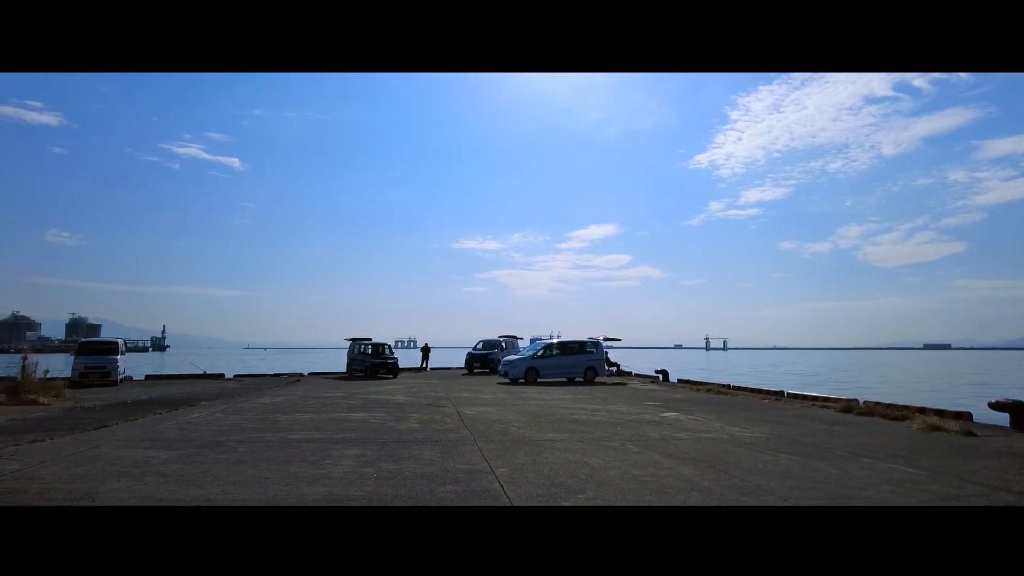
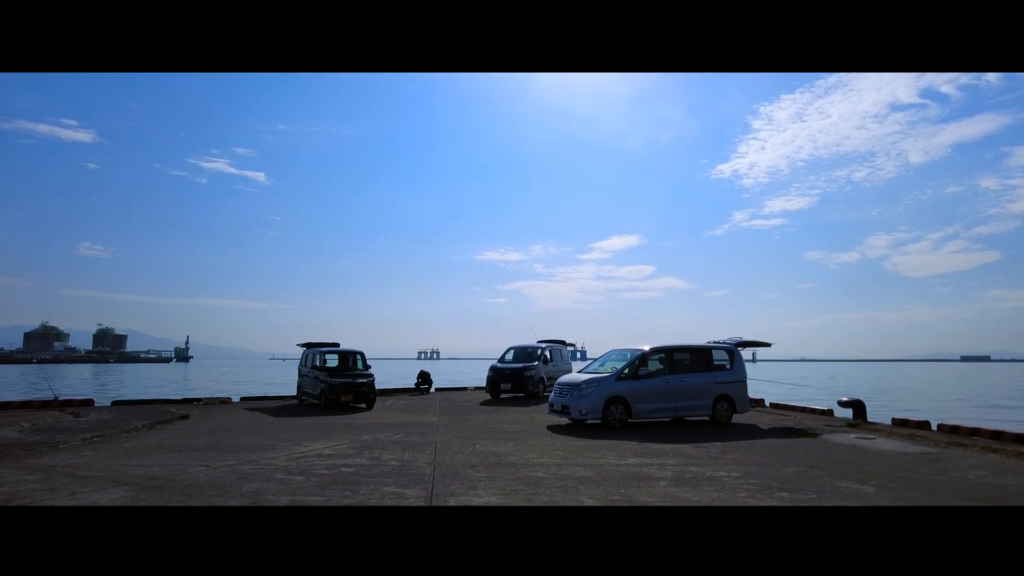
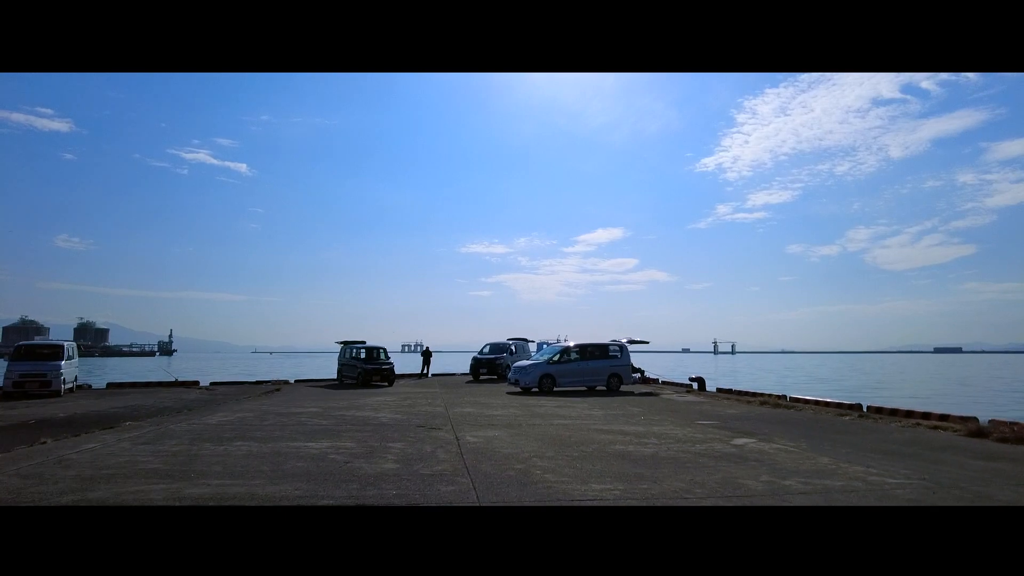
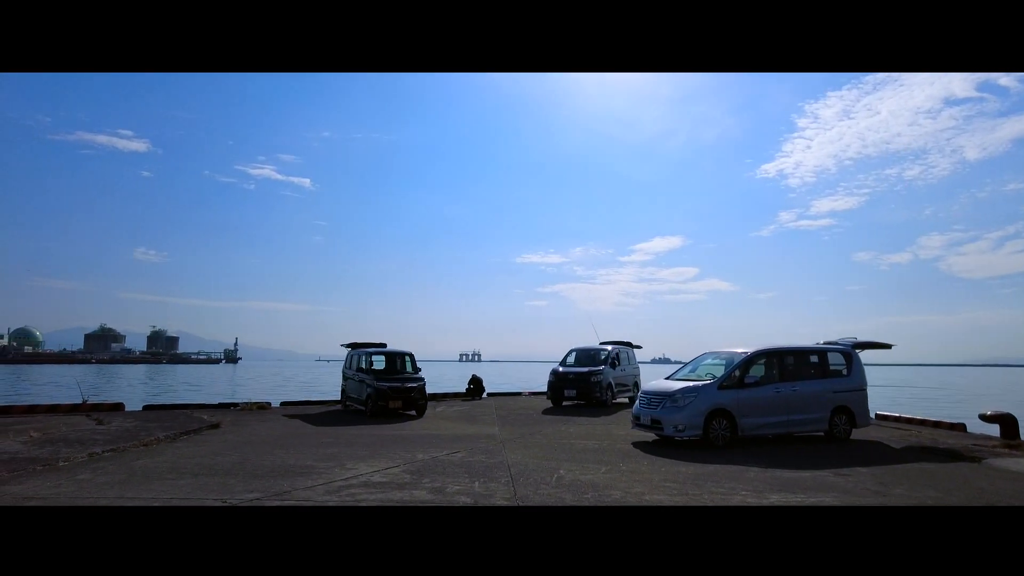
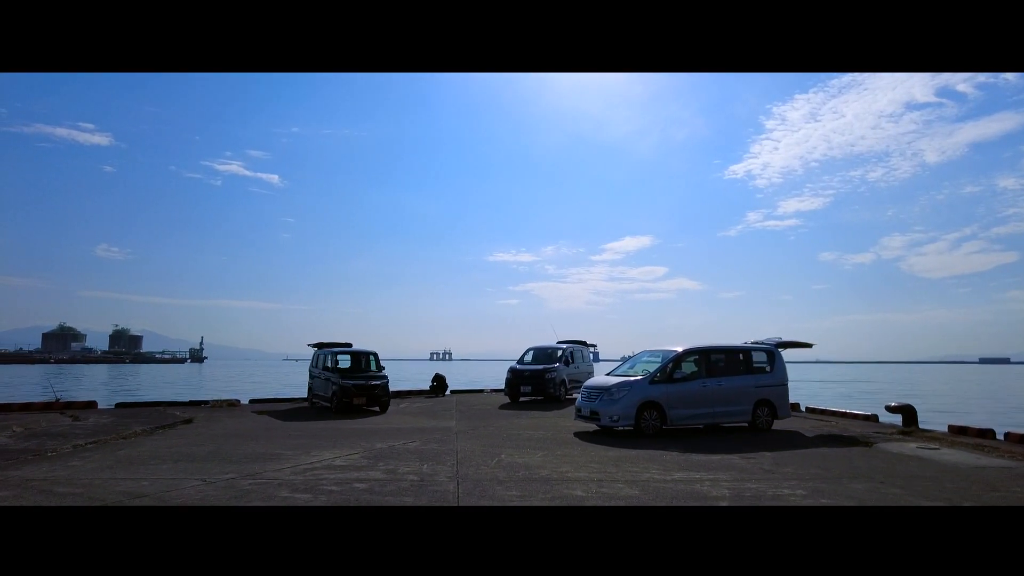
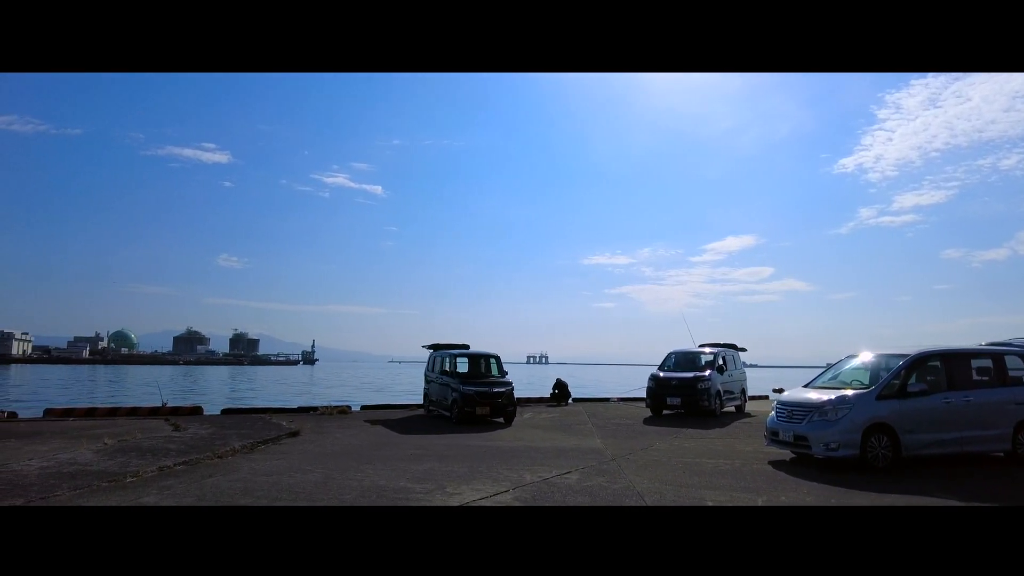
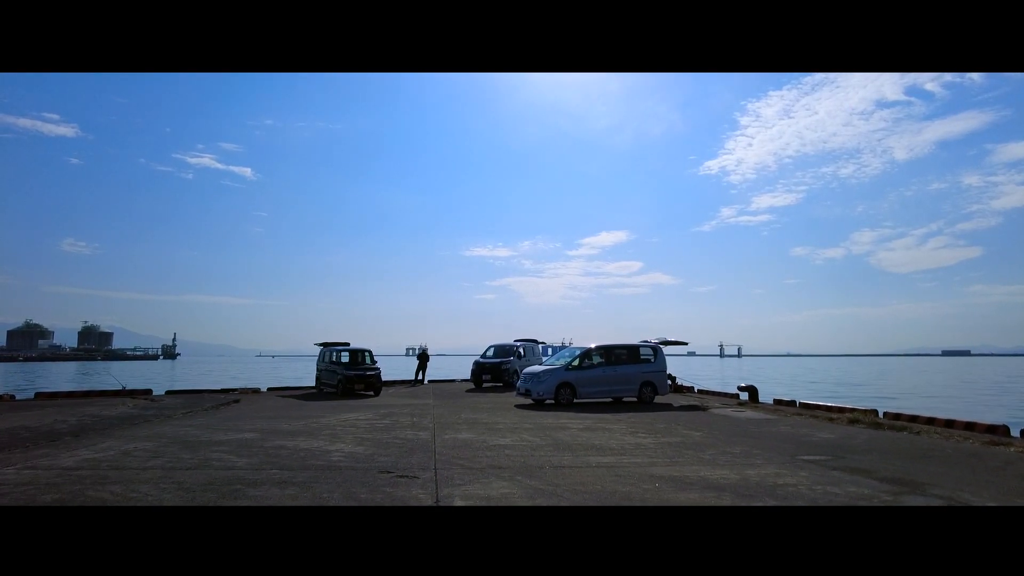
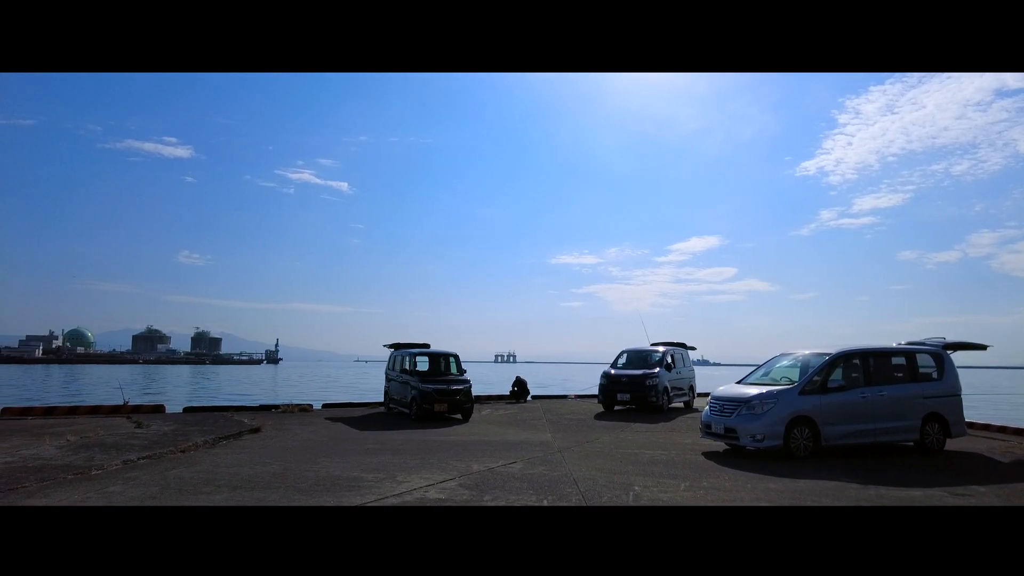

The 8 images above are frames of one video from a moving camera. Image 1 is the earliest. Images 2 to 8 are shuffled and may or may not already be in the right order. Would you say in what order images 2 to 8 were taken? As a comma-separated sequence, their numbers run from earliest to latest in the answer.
3, 7, 2, 5, 4, 8, 6
